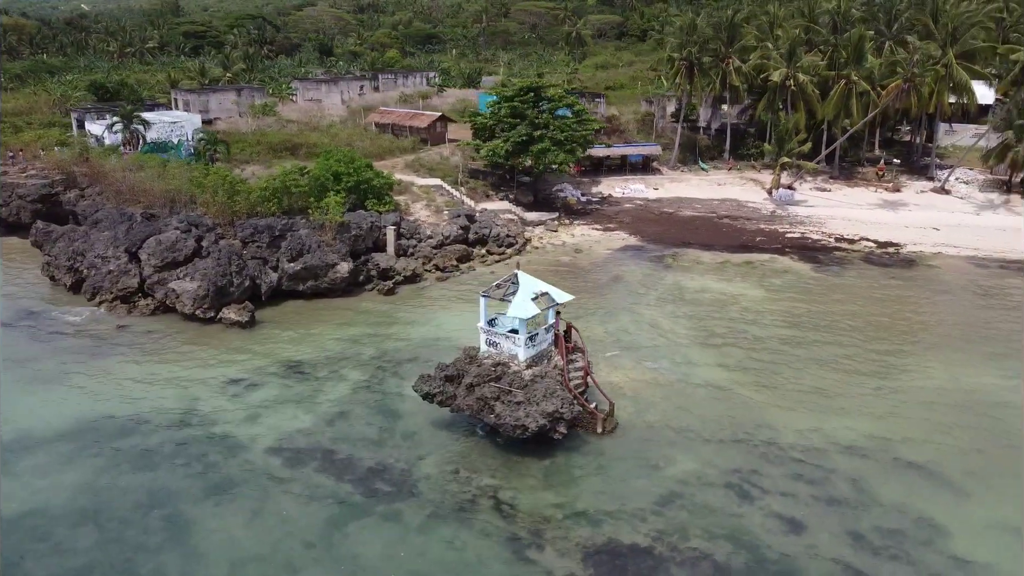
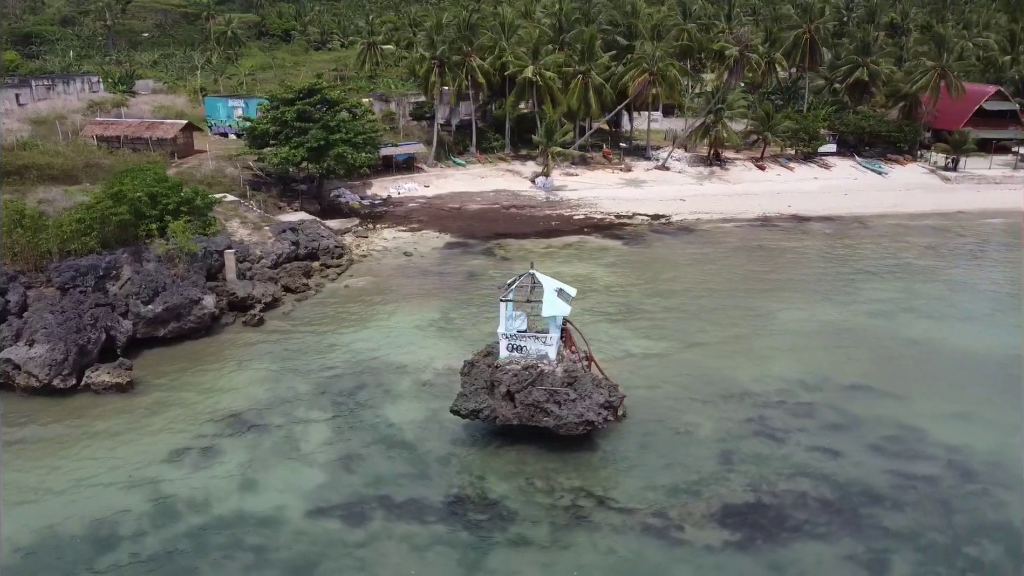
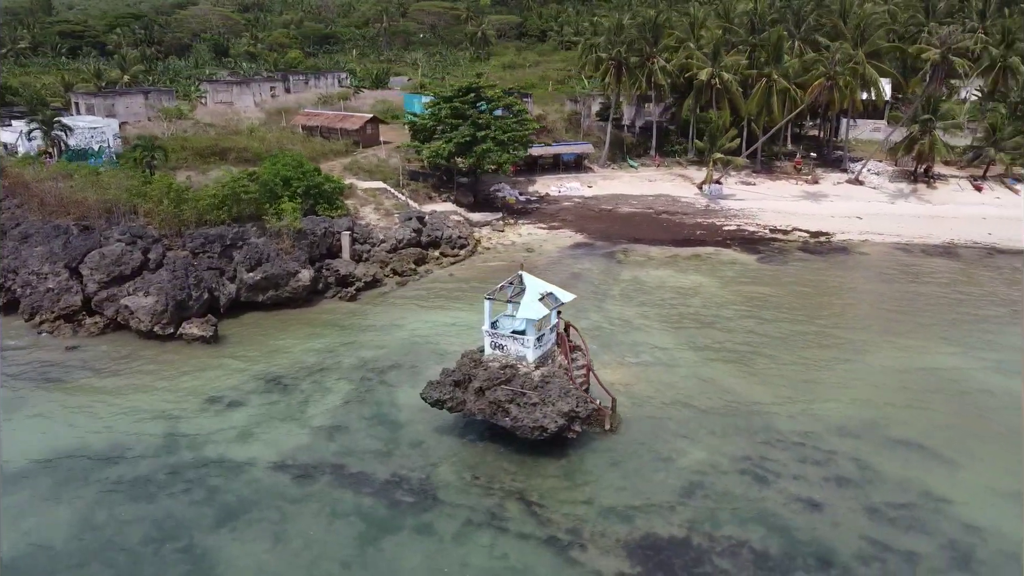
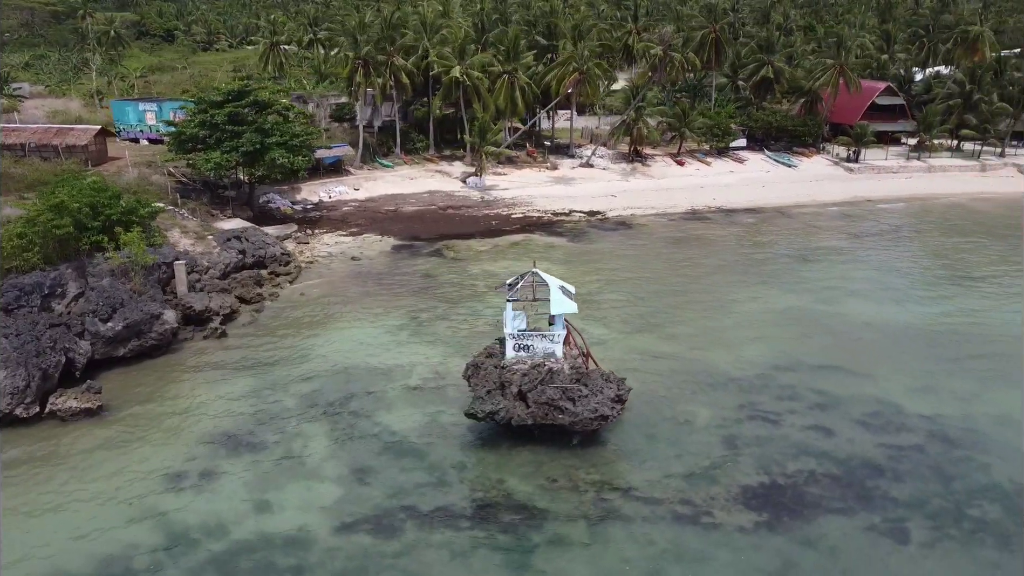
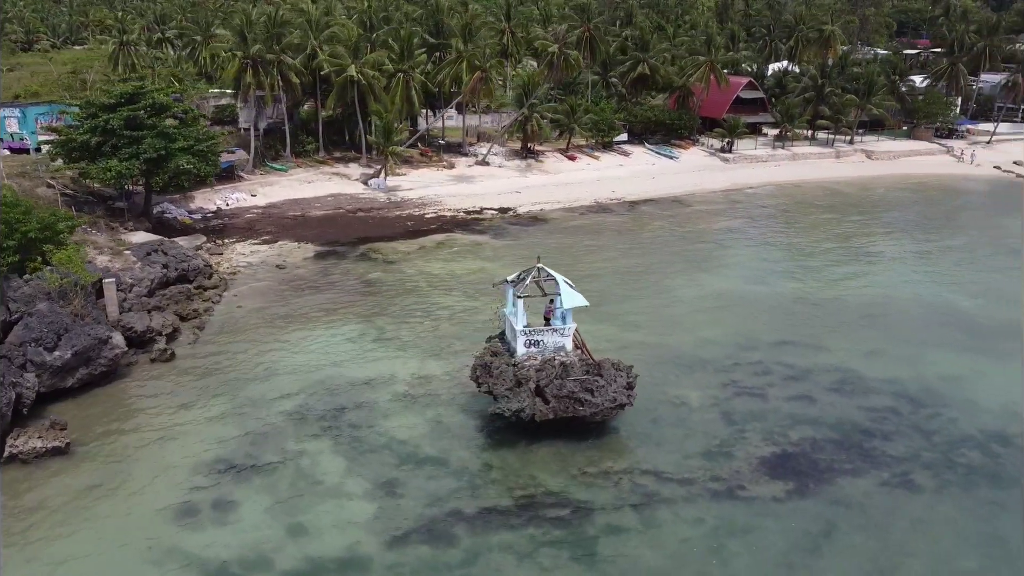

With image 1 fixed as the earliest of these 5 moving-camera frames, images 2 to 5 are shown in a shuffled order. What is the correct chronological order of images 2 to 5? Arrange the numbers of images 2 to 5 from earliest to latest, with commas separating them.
3, 2, 4, 5
